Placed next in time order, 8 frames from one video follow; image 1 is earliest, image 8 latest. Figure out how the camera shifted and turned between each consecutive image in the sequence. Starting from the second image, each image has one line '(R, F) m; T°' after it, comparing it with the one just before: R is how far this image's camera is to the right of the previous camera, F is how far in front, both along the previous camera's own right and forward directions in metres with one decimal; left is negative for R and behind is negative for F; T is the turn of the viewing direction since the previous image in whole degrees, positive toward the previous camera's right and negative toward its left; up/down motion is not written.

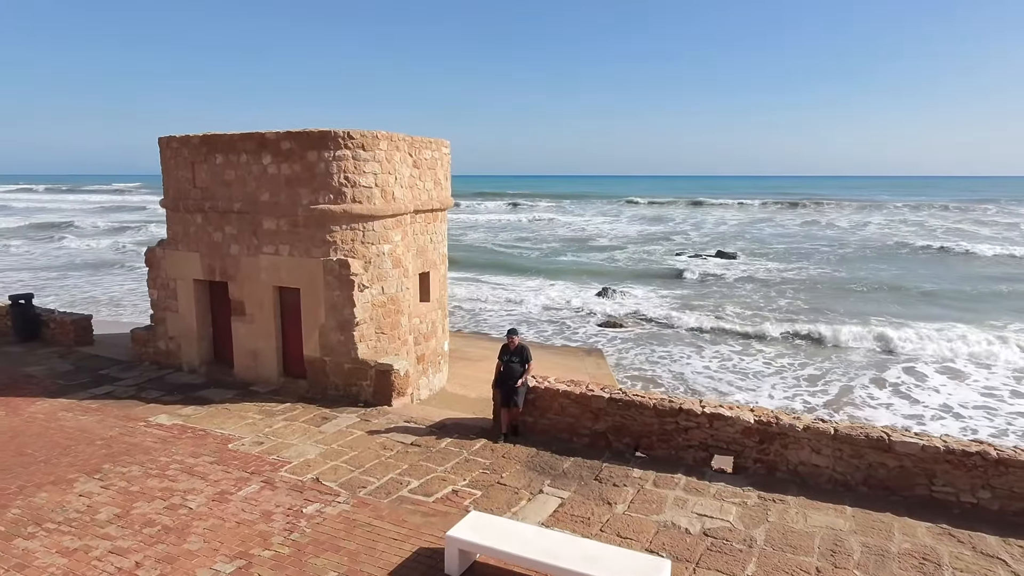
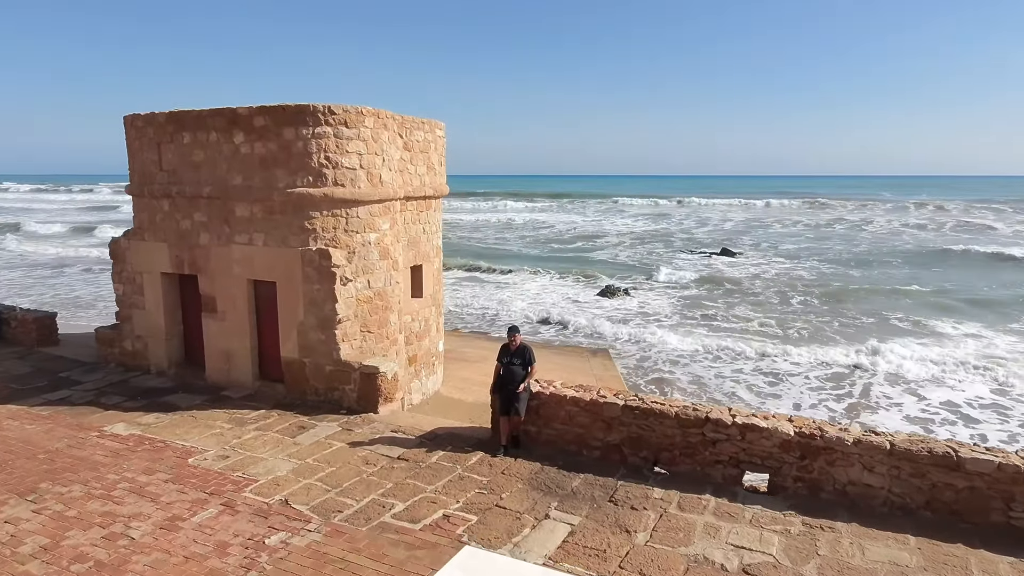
(0.0, +0.8) m; 0°
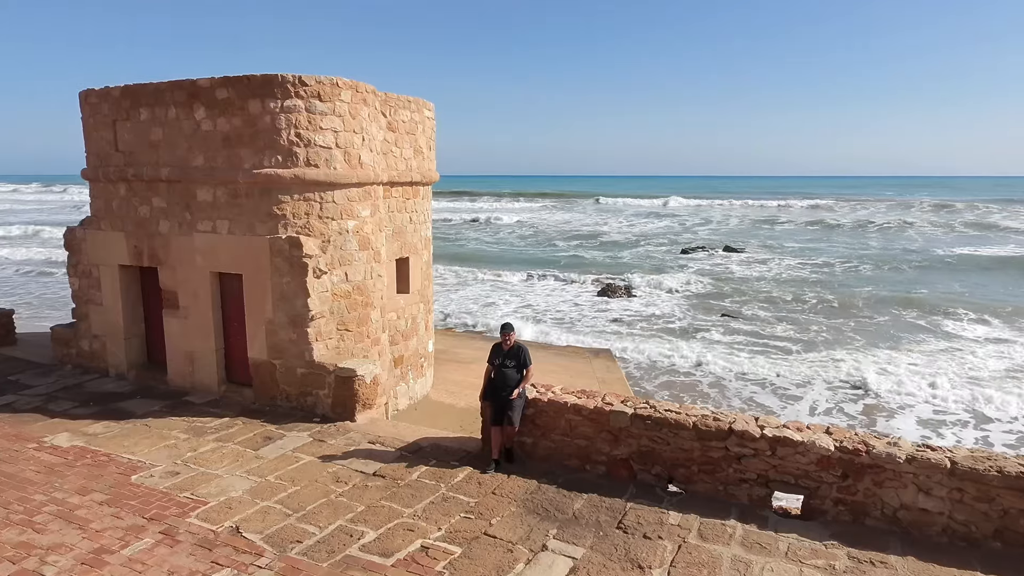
(+0.1, +0.8) m; 0°
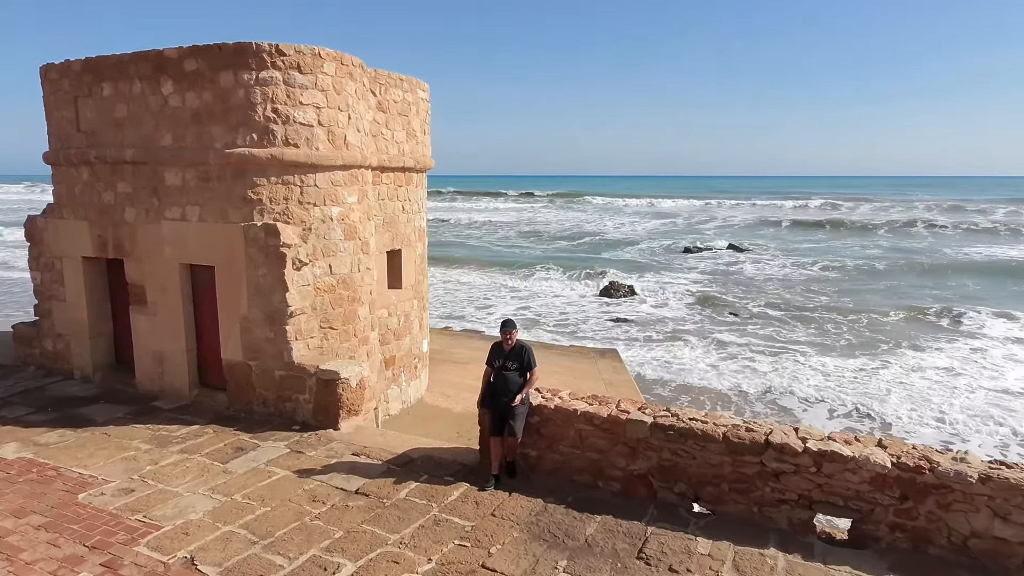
(0.0, +0.6) m; 0°
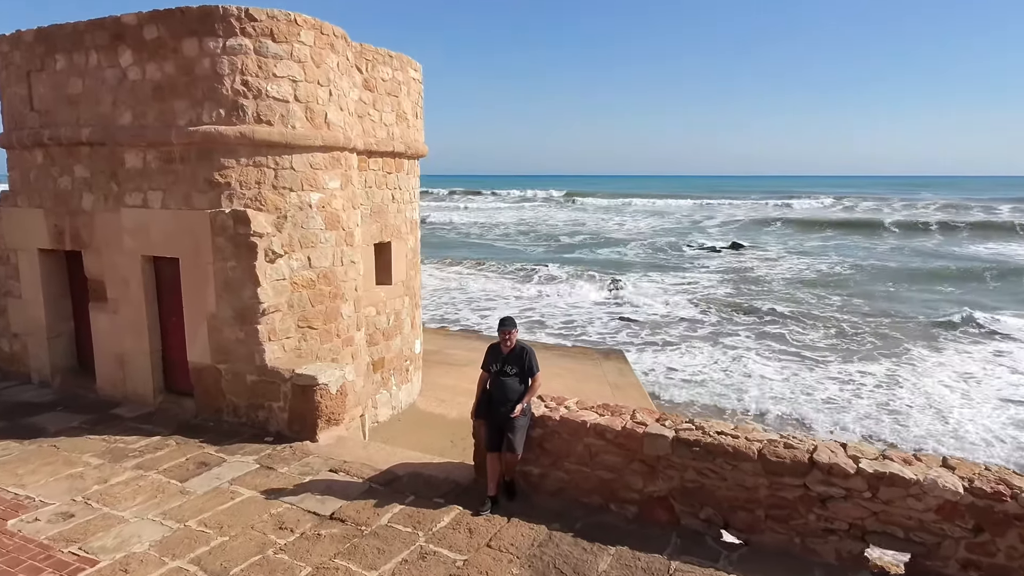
(0.0, +0.6) m; 0°
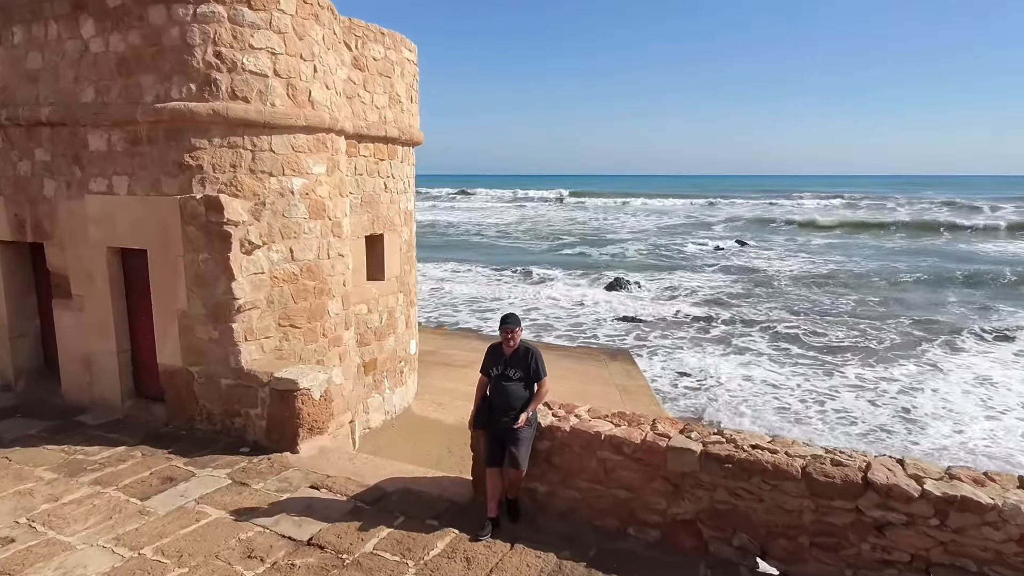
(0.0, +0.5) m; 0°
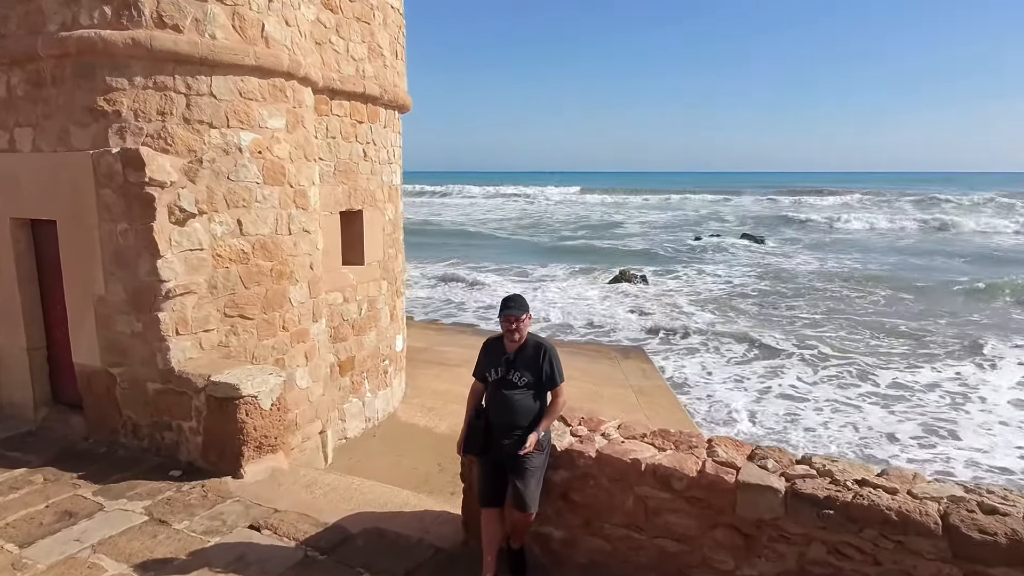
(0.0, +1.0) m; 0°
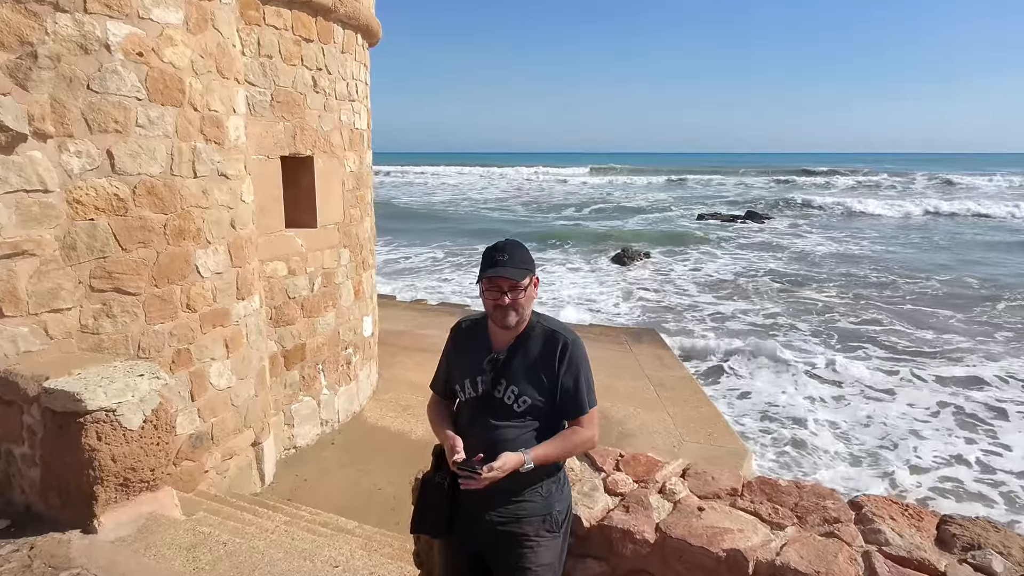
(0.0, +1.2) m; 0°
